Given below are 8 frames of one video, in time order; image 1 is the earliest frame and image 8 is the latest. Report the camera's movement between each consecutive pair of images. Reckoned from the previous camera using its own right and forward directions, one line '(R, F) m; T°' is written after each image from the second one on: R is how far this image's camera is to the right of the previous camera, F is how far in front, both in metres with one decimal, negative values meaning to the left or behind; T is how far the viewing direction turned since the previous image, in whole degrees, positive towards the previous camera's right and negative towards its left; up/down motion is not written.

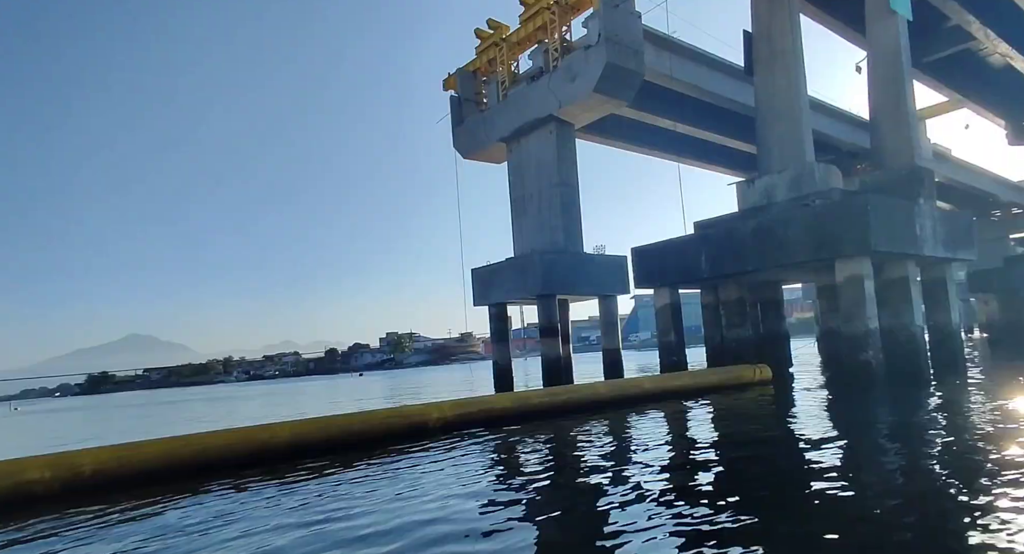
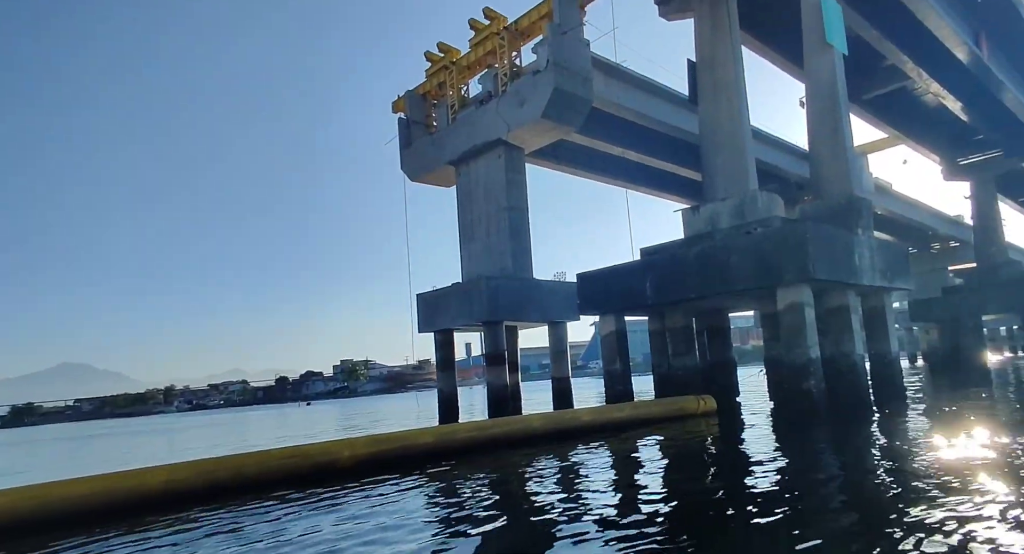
(+0.3, +0.3) m; +3°
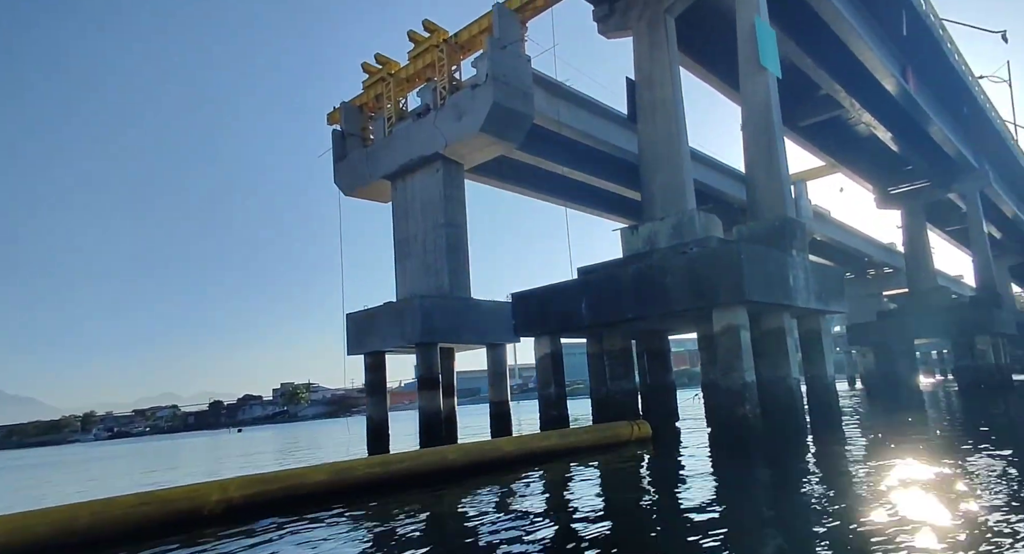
(+0.5, +0.8) m; +4°
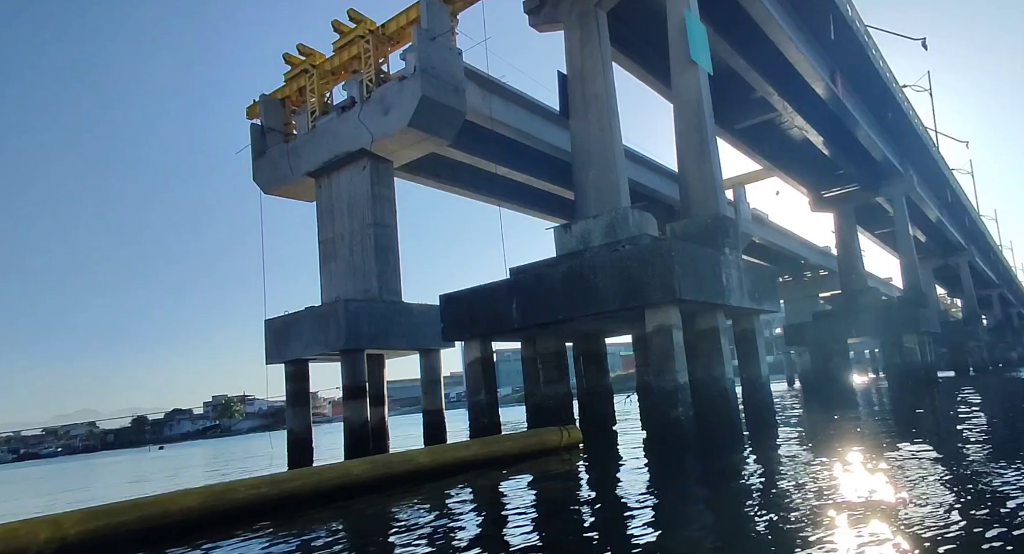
(+0.5, +0.9) m; +4°
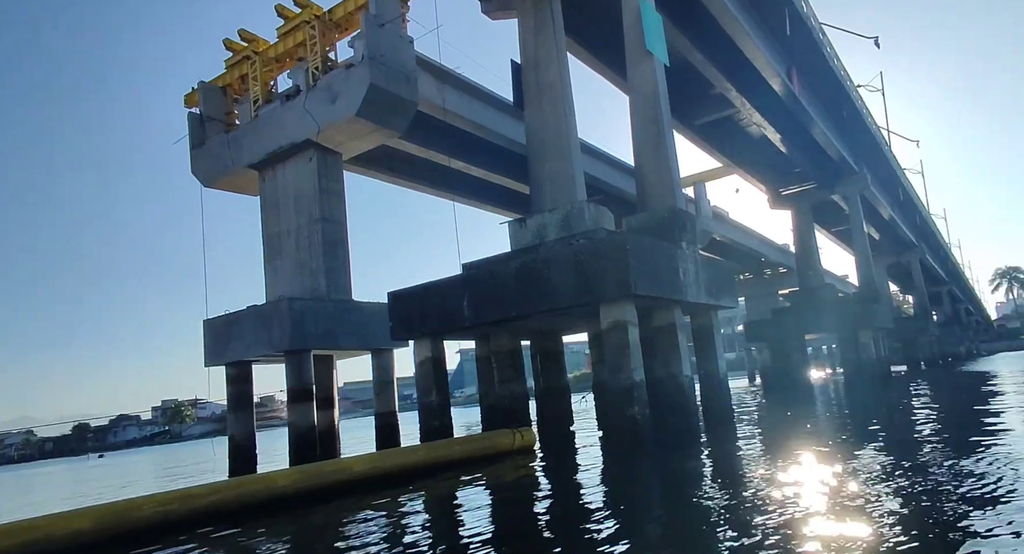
(+0.3, +0.8) m; +3°
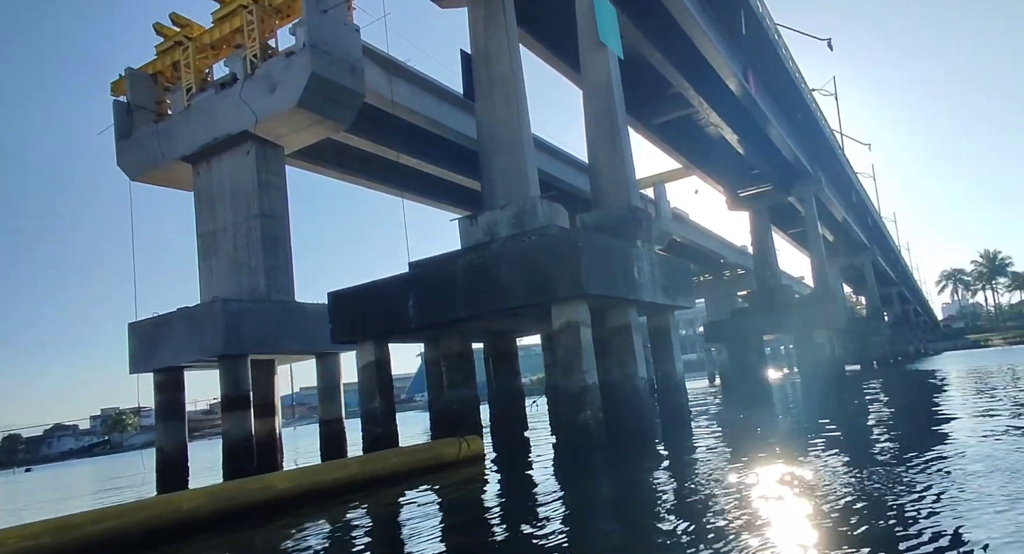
(+0.3, +1.1) m; +3°
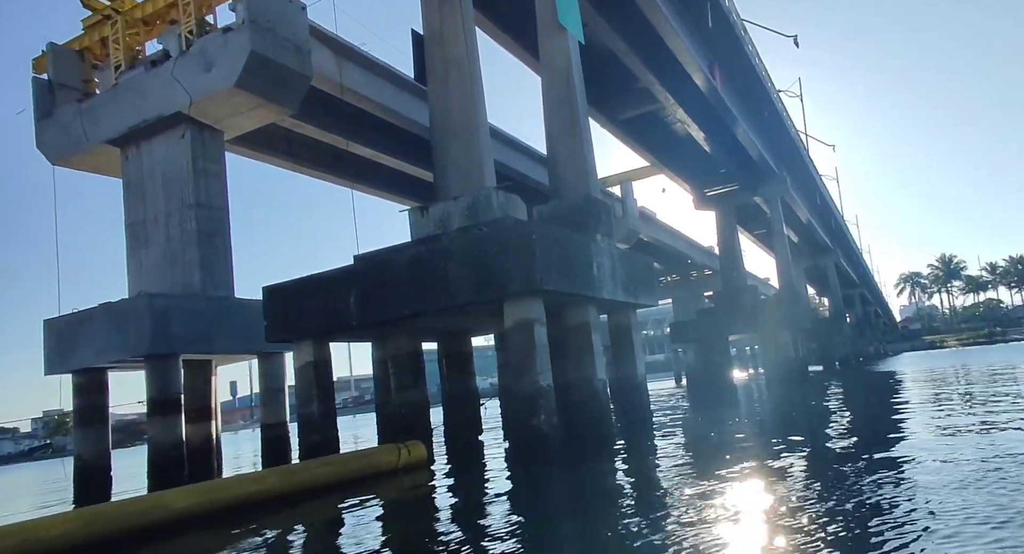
(+0.4, +1.3) m; +2°
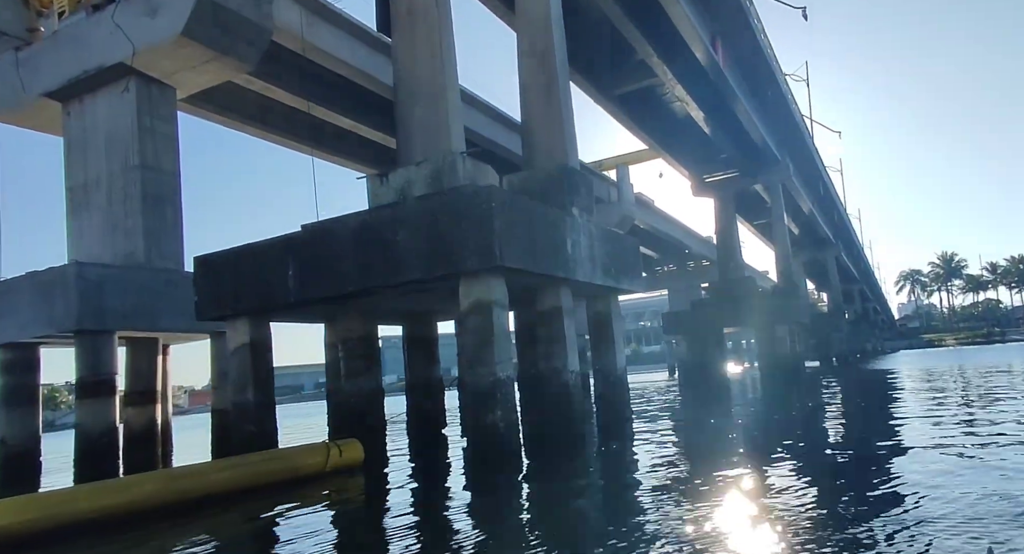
(+0.8, +1.8) m; 0°
